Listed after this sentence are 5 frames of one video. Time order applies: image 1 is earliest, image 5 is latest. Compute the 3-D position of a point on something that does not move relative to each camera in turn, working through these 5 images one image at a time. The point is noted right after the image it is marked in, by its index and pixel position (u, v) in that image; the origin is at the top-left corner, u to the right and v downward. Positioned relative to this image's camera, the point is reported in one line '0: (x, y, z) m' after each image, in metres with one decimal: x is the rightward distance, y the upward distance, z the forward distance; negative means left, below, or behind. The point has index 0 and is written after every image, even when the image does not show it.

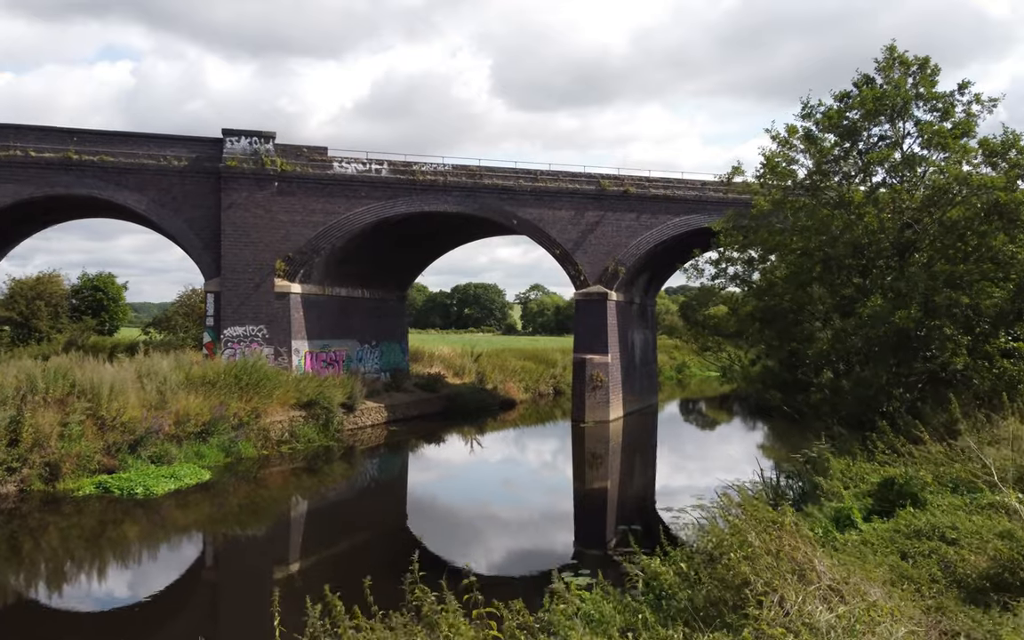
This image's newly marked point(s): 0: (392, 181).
0: (-3.3, +3.8, +20.0) m
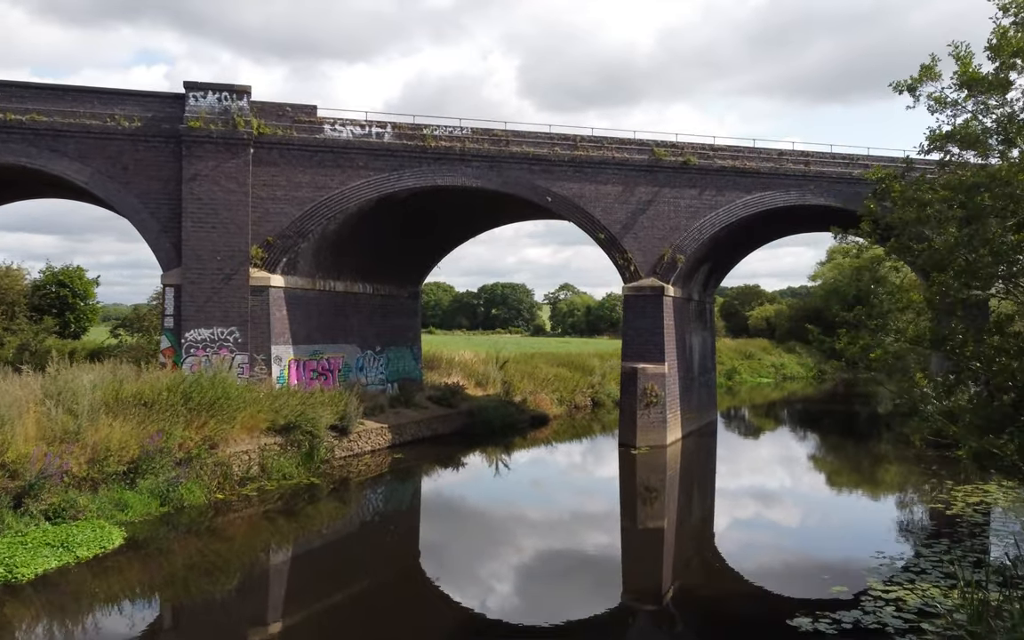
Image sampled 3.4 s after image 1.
0: (-2.5, +3.8, +16.1) m
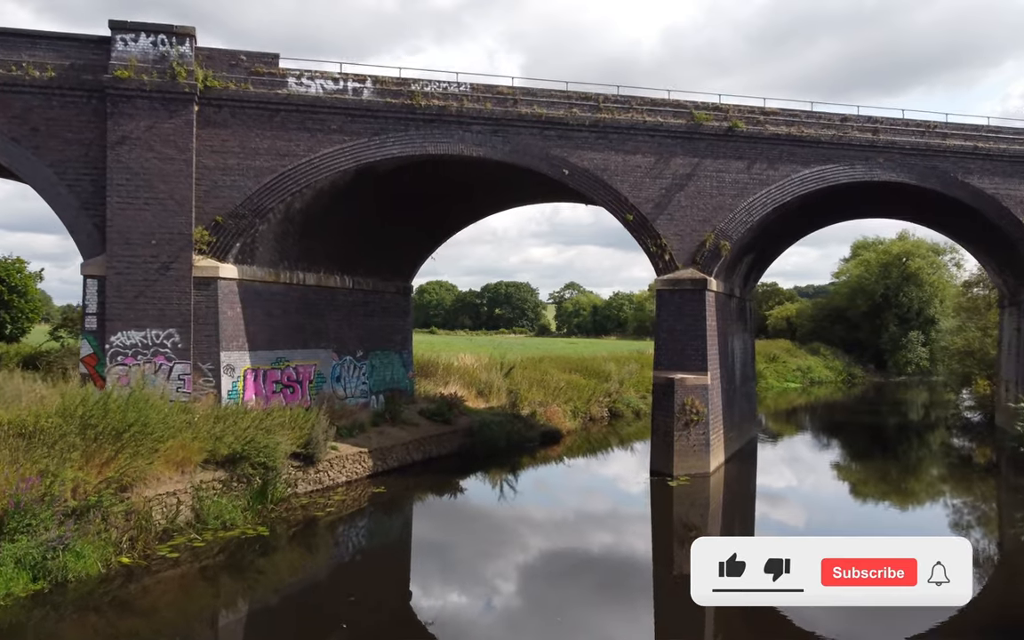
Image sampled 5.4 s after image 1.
0: (-2.4, +3.8, +13.1) m
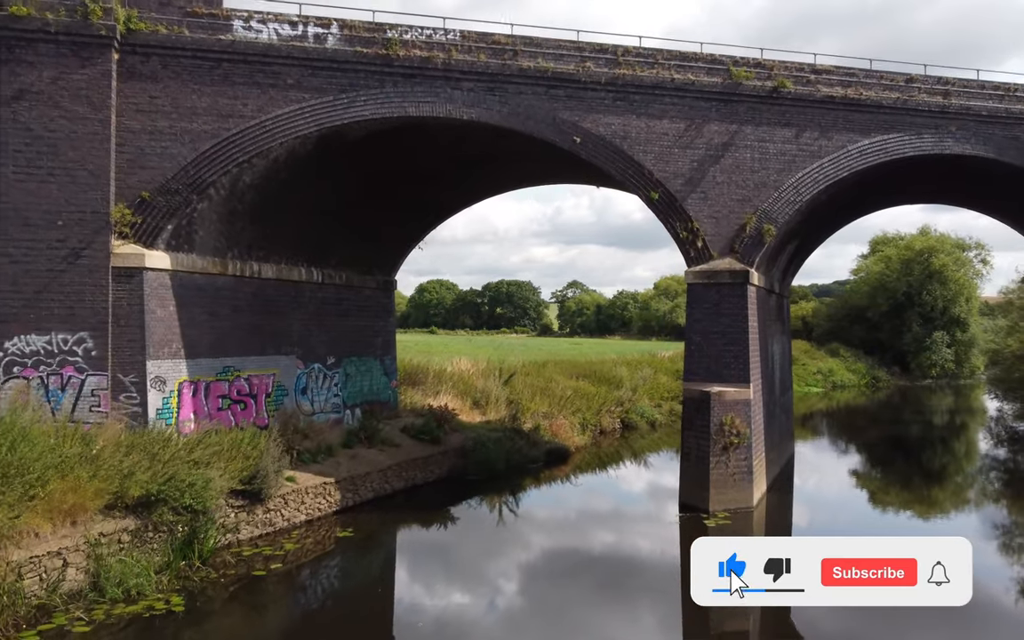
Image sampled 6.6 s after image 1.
0: (-2.4, +3.8, +10.6) m
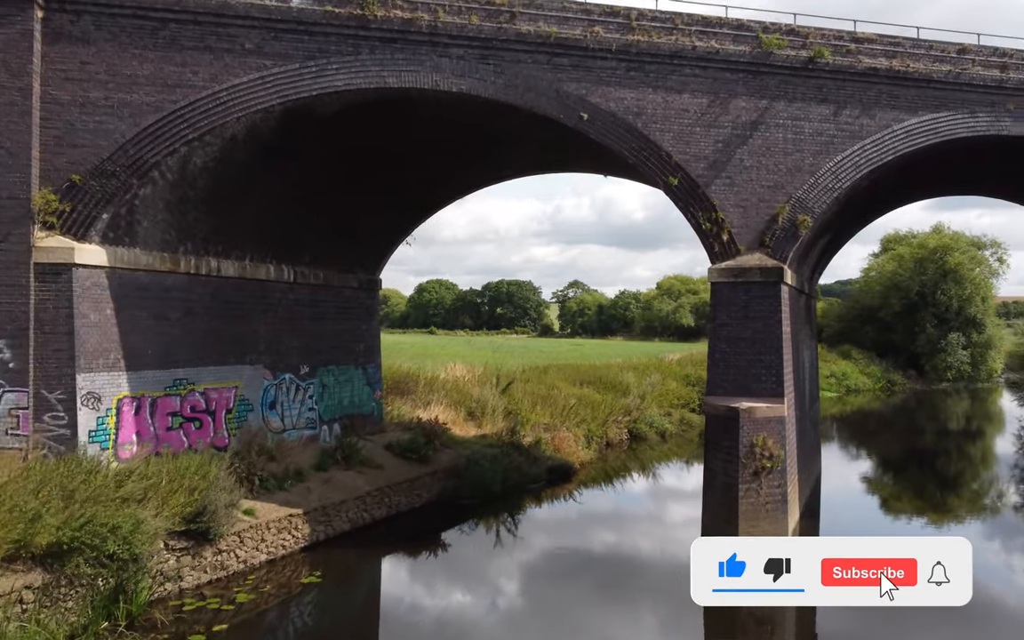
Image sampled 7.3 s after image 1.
0: (-2.4, +3.7, +9.0) m
